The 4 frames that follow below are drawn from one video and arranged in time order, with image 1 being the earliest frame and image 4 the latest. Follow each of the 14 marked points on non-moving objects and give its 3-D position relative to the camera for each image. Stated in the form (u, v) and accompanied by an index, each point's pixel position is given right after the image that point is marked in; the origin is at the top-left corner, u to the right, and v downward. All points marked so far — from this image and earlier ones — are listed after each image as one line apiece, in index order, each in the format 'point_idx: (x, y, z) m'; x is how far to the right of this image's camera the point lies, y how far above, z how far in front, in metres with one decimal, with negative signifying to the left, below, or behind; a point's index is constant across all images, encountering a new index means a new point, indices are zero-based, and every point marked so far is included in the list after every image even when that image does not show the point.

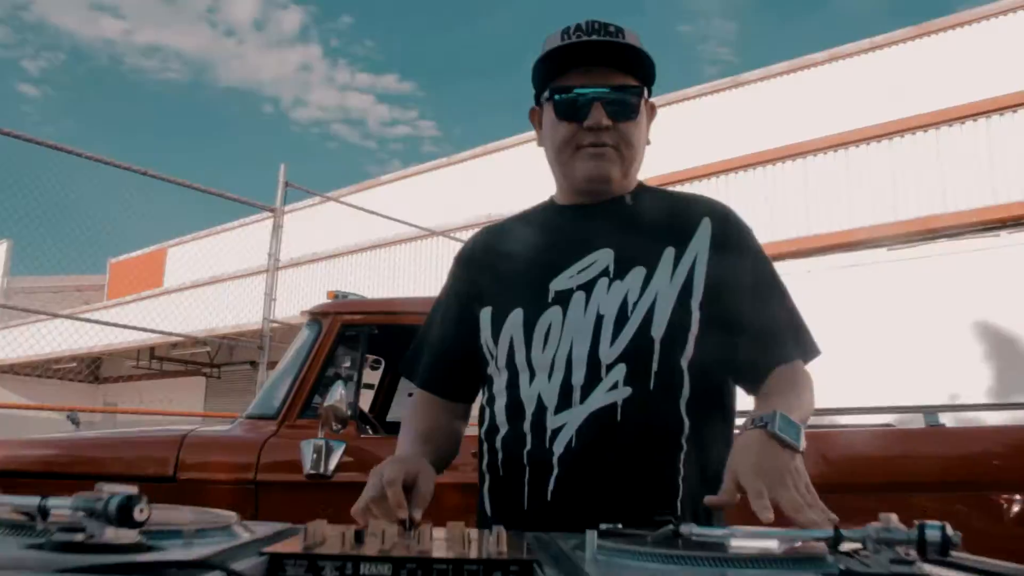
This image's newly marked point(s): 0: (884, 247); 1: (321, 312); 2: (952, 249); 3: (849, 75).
0: (+4.5, +0.5, +10.1) m
1: (-0.8, -0.1, +3.5) m
2: (+5.0, +0.5, +9.6) m
3: (+5.4, +3.4, +13.0) m
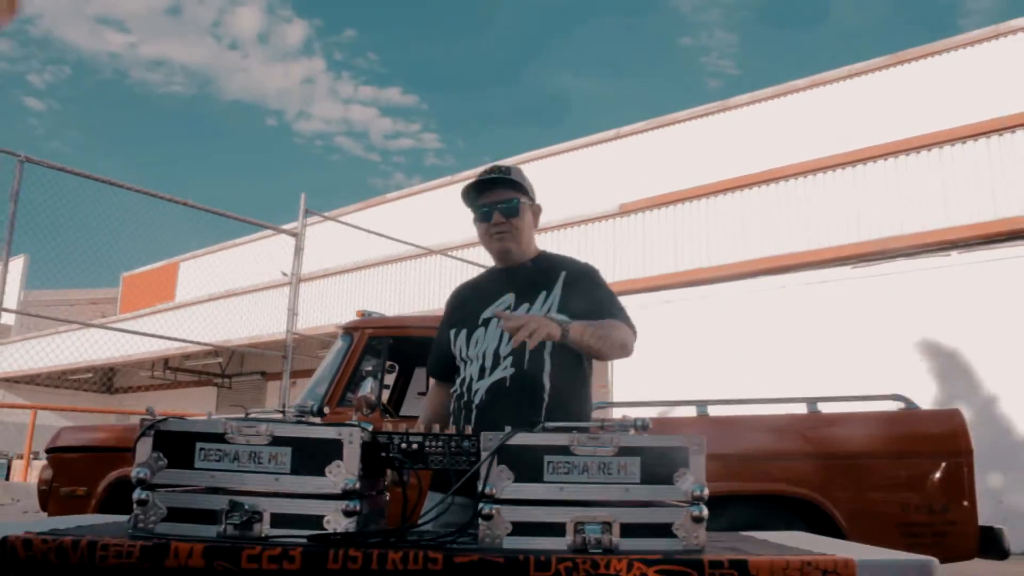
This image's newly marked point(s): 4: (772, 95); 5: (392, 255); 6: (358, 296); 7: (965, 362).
0: (+4.5, +0.3, +11.1) m
1: (-0.9, -0.2, +4.5) m
2: (+5.0, +0.3, +10.6) m
3: (+5.4, +3.2, +14.0) m
4: (+4.7, +3.5, +14.9) m
5: (-2.4, +0.7, +17.1) m
6: (-3.2, -0.1, +17.3) m
7: (+5.4, -0.9, +9.8) m
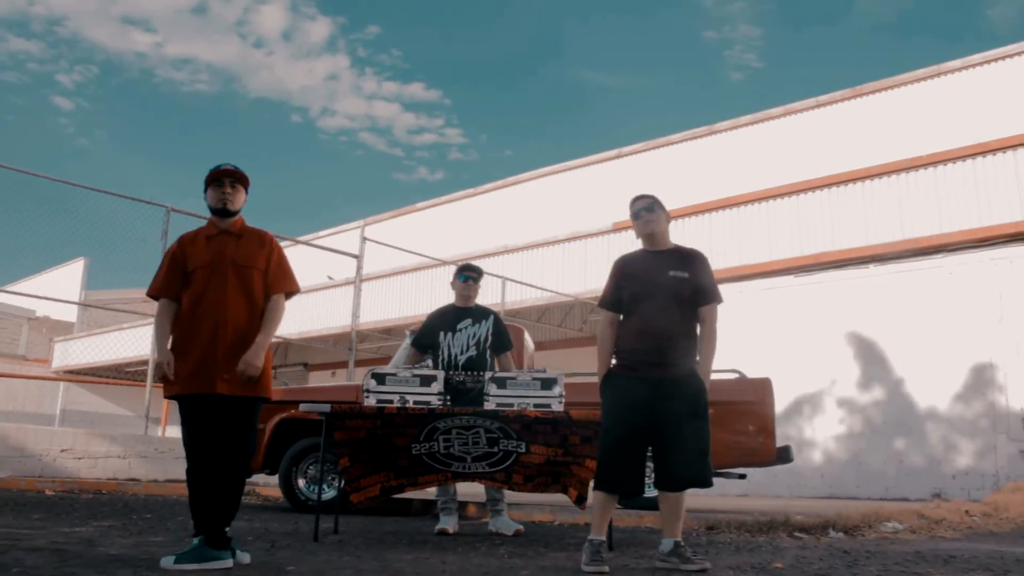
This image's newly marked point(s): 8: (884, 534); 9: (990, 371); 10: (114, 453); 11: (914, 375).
0: (+4.7, +0.2, +13.9) m
1: (-0.9, -0.4, +7.5) m
2: (+5.2, +0.2, +13.4) m
3: (+5.6, +3.1, +16.8) m
4: (+5.0, +3.4, +17.7) m
5: (-2.1, +0.6, +20.1) m
6: (-2.9, -0.2, +20.3) m
7: (+5.5, -1.0, +12.6) m
8: (+2.5, -1.7, +5.7) m
9: (+6.5, -1.1, +11.5) m
10: (-4.8, -2.0, +10.1) m
11: (+5.8, -1.3, +12.2) m
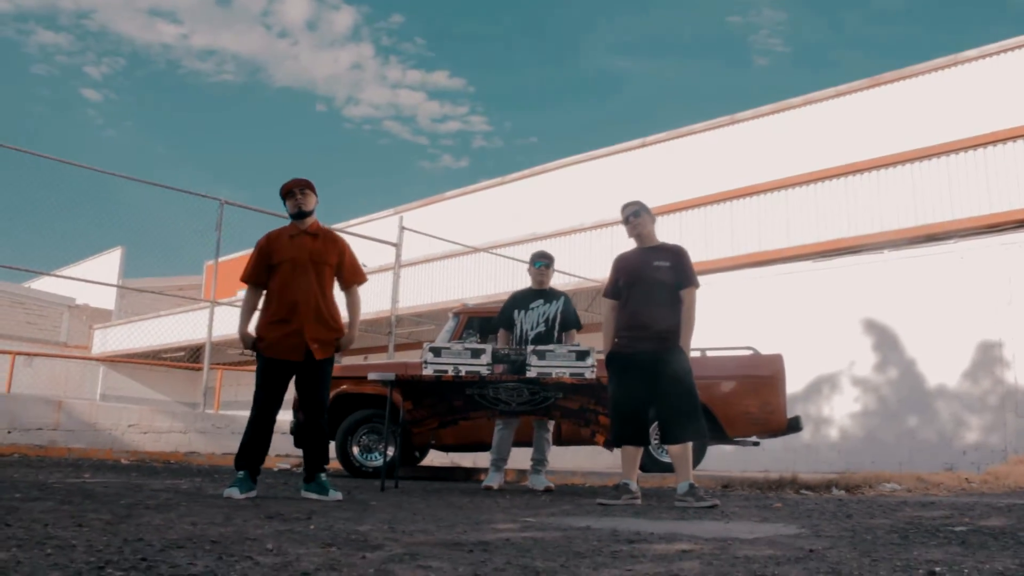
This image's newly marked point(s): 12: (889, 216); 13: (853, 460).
0: (+5.2, +0.5, +14.5) m
1: (-0.5, -0.2, +8.2) m
2: (+5.6, +0.4, +13.9) m
3: (+6.2, +3.4, +17.3) m
4: (+5.6, +3.8, +18.2) m
5: (-1.4, +0.9, +20.9) m
6: (-2.2, +0.1, +21.1) m
7: (+6.0, -0.7, +13.1) m
8: (+2.8, -1.5, +6.4) m
9: (+7.0, -0.9, +12.0) m
10: (-4.4, -1.8, +11.0) m
11: (+6.3, -1.0, +12.7) m
12: (+6.5, +1.3, +14.3) m
13: (+5.4, -2.7, +13.2) m
